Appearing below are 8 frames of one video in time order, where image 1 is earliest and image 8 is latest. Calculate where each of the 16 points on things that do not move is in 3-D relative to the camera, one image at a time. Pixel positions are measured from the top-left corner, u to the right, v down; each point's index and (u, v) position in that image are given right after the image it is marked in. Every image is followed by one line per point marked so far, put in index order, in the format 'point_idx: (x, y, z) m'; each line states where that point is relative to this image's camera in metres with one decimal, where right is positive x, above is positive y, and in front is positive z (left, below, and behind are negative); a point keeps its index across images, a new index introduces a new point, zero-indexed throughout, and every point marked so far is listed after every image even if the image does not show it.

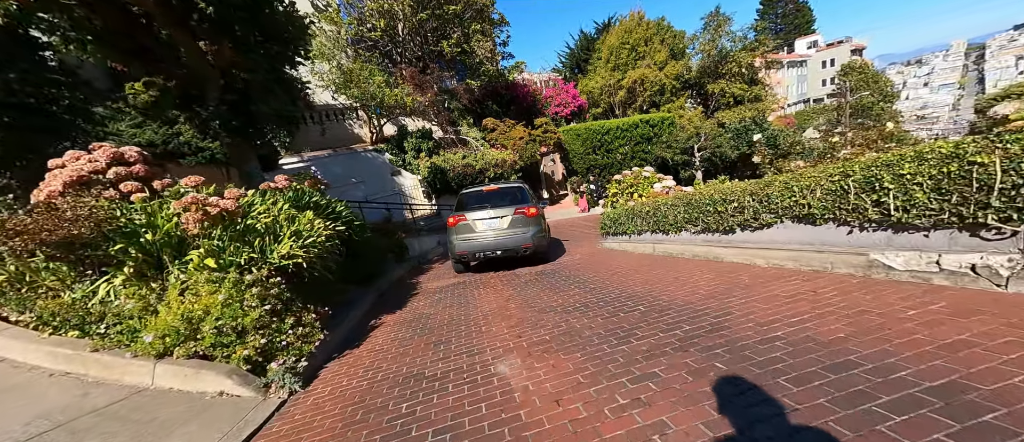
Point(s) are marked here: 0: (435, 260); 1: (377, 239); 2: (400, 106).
0: (-2.1, -1.1, +10.9) m
1: (-3.1, -0.4, +9.1) m
2: (-4.3, +4.4, +15.1) m
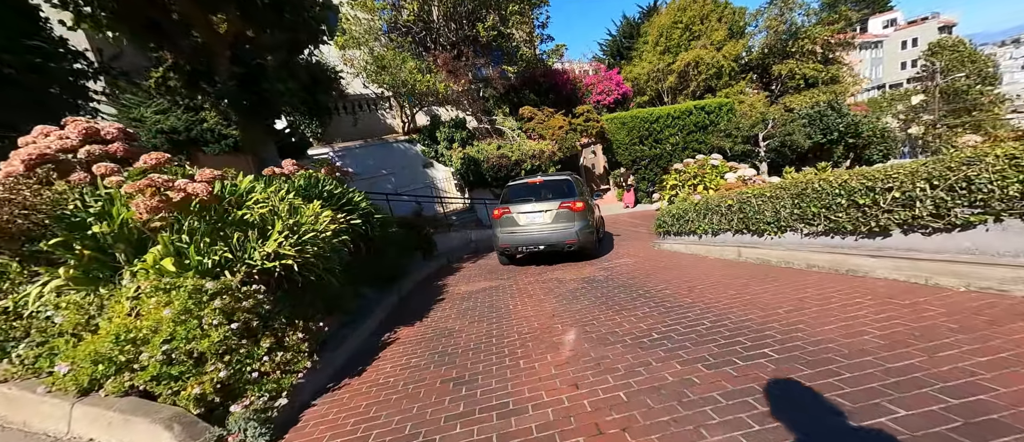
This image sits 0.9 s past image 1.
0: (-1.1, -1.0, +9.9) m
1: (-2.3, -0.3, +8.2) m
2: (-2.9, +4.6, +14.2) m
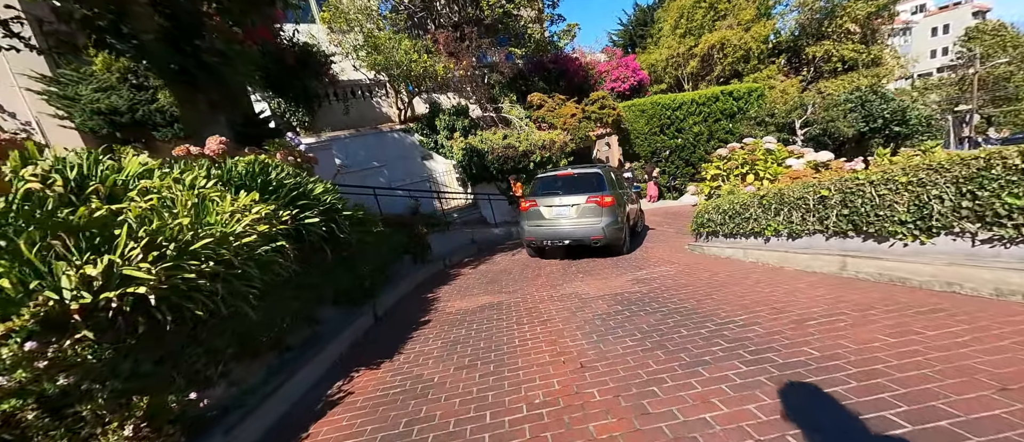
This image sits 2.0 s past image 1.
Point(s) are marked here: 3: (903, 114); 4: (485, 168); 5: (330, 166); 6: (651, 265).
0: (-1.0, -0.9, +8.5) m
1: (-2.2, -0.3, +6.8) m
2: (-2.6, +4.6, +12.8) m
3: (+13.0, +3.6, +13.3) m
4: (-0.9, +1.8, +13.1) m
5: (-4.9, +1.4, +10.4) m
6: (+2.2, -0.7, +6.3) m
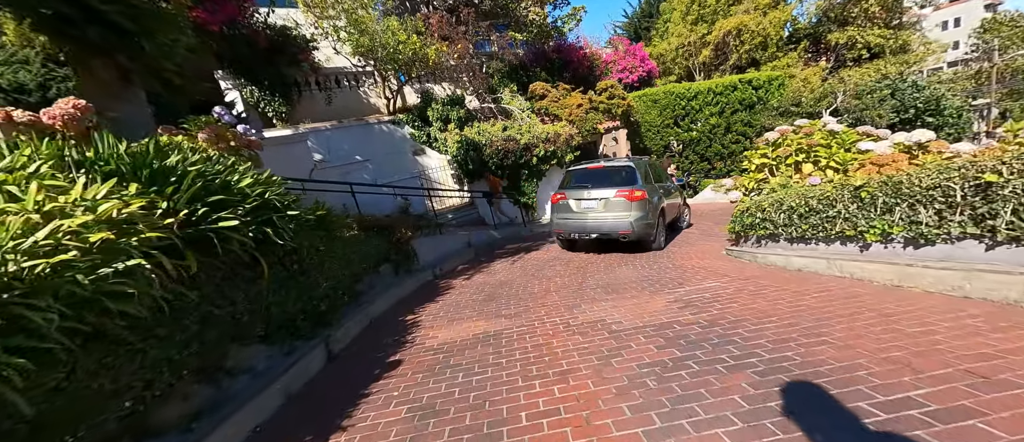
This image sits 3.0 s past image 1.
0: (-0.9, -0.9, +7.2) m
1: (-2.2, -0.3, +5.5) m
2: (-2.6, +4.6, +11.5) m
3: (+13.0, +3.6, +12.0) m
4: (-0.9, +1.8, +11.8) m
5: (-4.9, +1.3, +9.1) m
6: (+2.3, -0.7, +5.0) m
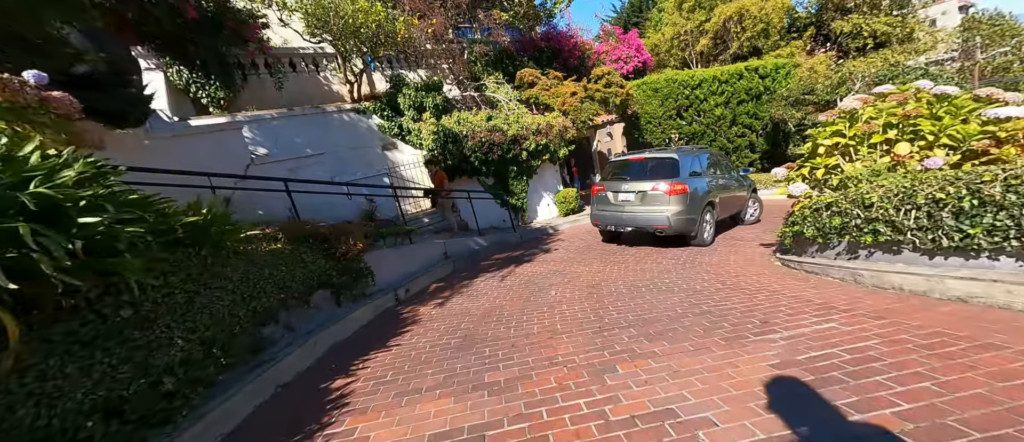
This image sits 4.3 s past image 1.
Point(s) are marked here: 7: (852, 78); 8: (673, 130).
0: (-1.1, -1.0, +5.5) m
1: (-2.3, -0.4, +3.8) m
2: (-3.0, +4.5, +9.8) m
3: (+12.6, +3.7, +10.8) m
4: (-1.2, +1.6, +10.1) m
5: (-5.1, +1.2, +7.3) m
6: (+2.2, -0.7, +3.4) m
7: (+11.5, +4.8, +13.2) m
8: (+6.4, +3.6, +15.7) m
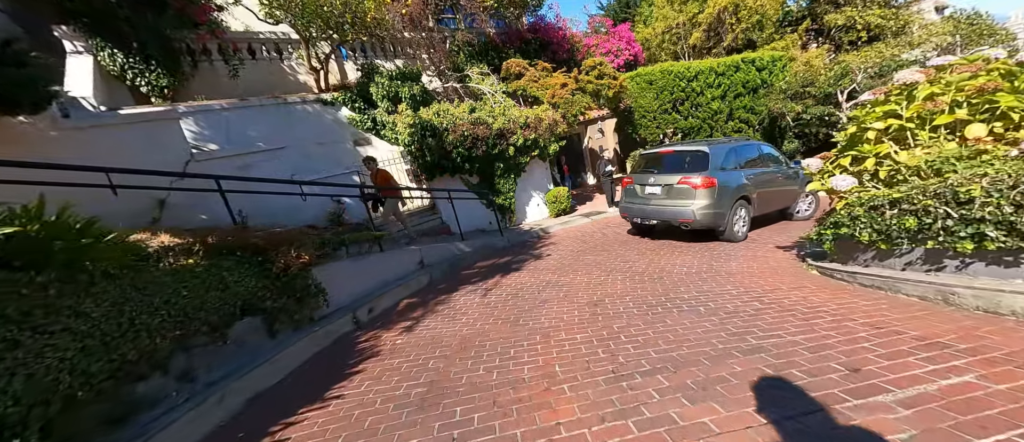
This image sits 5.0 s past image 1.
0: (-1.3, -1.1, +4.5) m
1: (-2.4, -0.4, +2.8) m
2: (-3.4, +4.4, +8.8) m
3: (+12.2, +3.7, +10.3) m
4: (-1.6, +1.6, +9.2) m
5: (-5.4, +1.1, +6.3) m
6: (+2.0, -0.7, +2.6) m
7: (+11.0, +4.9, +12.6) m
8: (+5.9, +3.6, +15.0) m
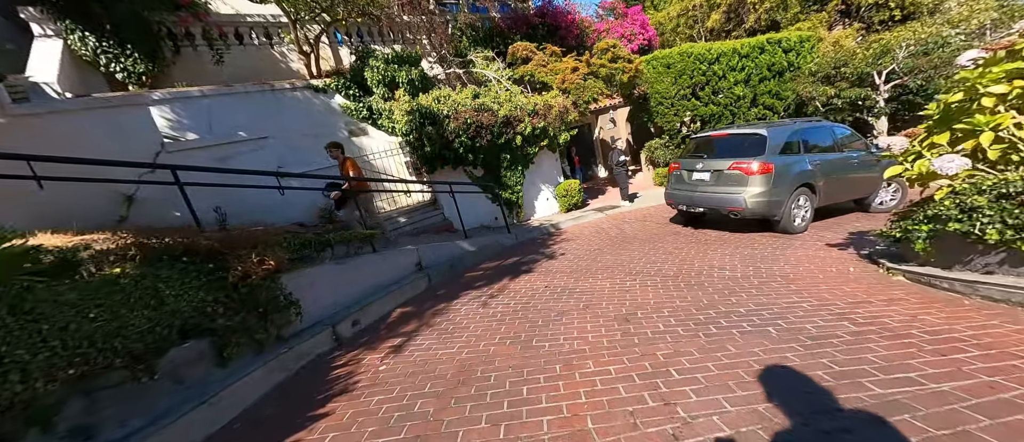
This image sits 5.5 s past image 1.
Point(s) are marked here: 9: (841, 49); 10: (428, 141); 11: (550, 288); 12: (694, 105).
0: (-1.2, -1.0, +3.8) m
1: (-2.3, -0.4, +2.1) m
2: (-3.2, +4.5, +8.1) m
3: (+12.4, +3.9, +9.2) m
4: (-1.4, +1.7, +8.4) m
5: (-5.2, +1.1, +5.6) m
6: (+2.1, -0.7, +1.8) m
7: (+11.3, +5.1, +11.6) m
8: (+6.2, +3.8, +14.1) m
9: (+10.9, +5.7, +12.9) m
10: (-1.7, +1.6, +8.2) m
11: (+0.4, -0.8, +4.4) m
12: (+6.4, +4.0, +14.0) m
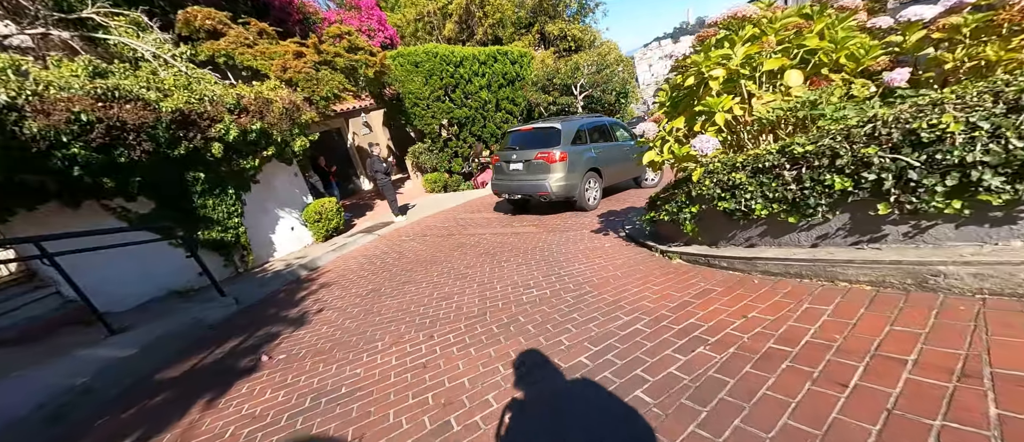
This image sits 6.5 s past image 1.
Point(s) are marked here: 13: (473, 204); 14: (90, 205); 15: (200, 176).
0: (-2.4, -1.6, +1.2) m
1: (-2.6, -1.1, -0.9) m
2: (-7.2, +3.2, +3.5) m
3: (+5.3, +5.0, +12.9) m
4: (-5.4, +0.7, +4.9) m
5: (-7.1, -0.3, +0.5) m
6: (+1.4, -0.7, +1.2) m
7: (+2.9, +5.8, +14.2) m
8: (-2.5, +3.6, +13.6) m
9: (+1.8, +6.2, +15.1) m
10: (-5.6, +0.6, +4.5) m
11: (-1.4, -1.2, +2.5) m
12: (-2.3, +3.9, +13.6) m
13: (-1.1, +0.6, +11.1) m
14: (-5.7, +0.1, +5.4) m
15: (-4.8, +0.7, +6.4) m
